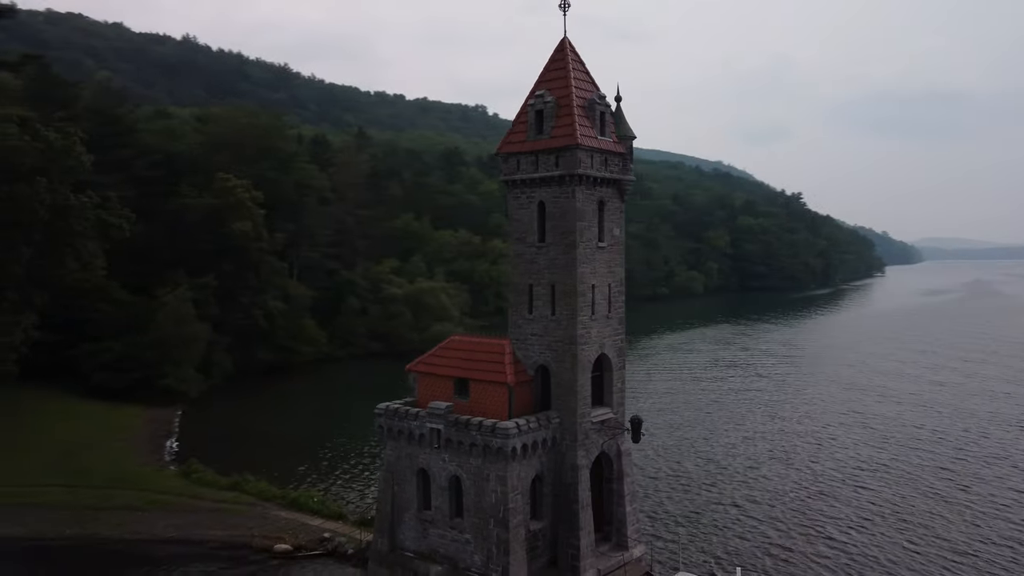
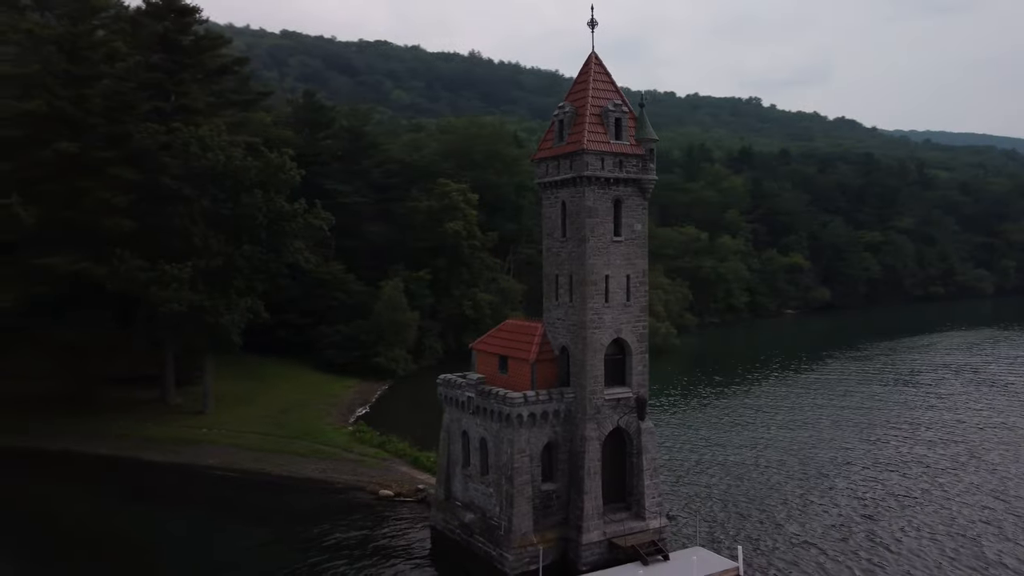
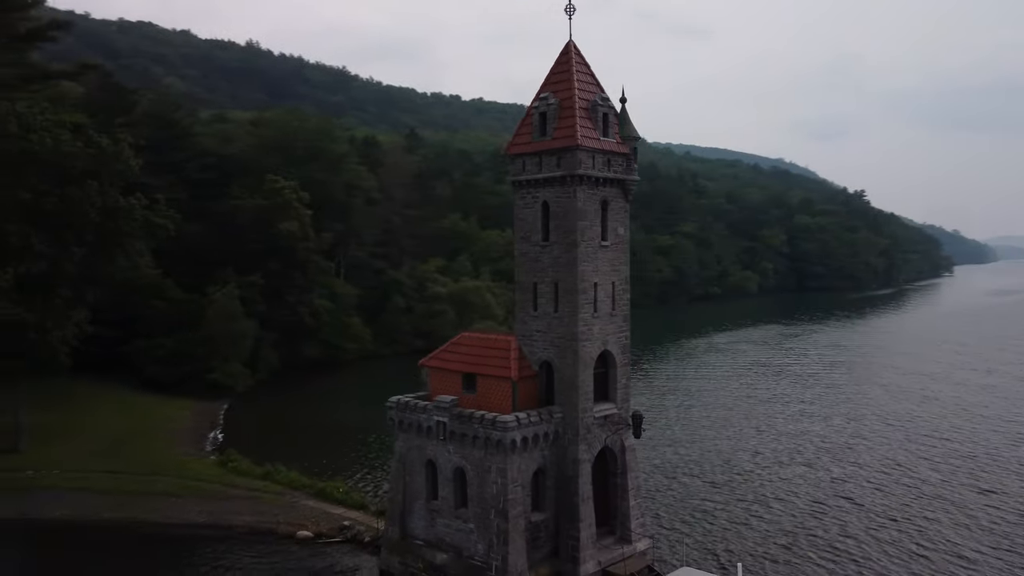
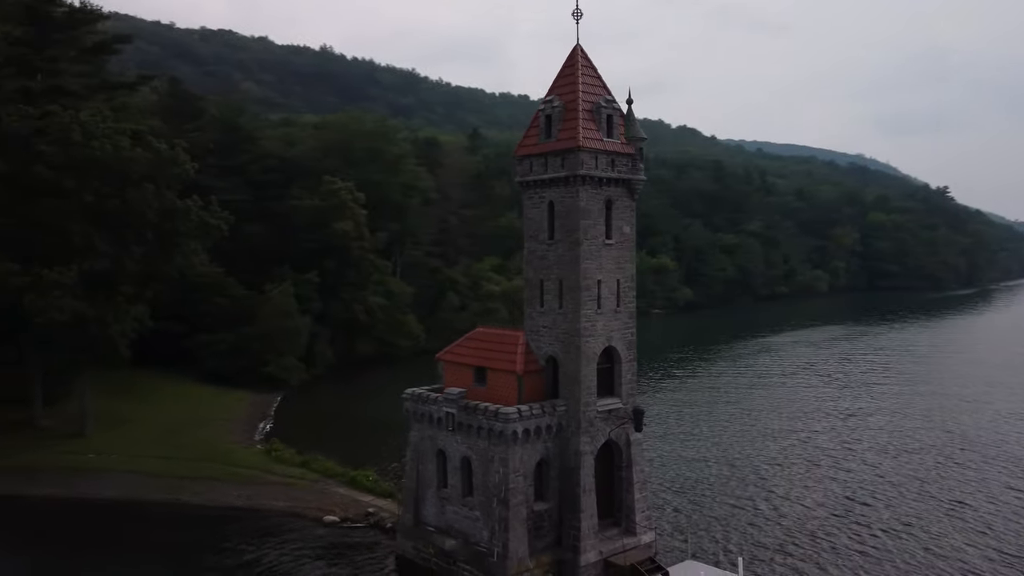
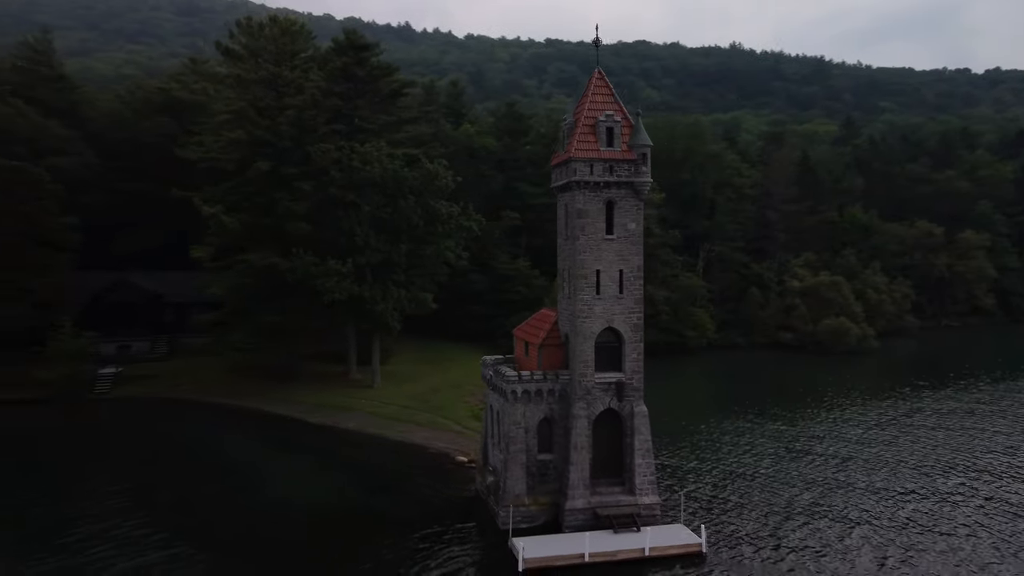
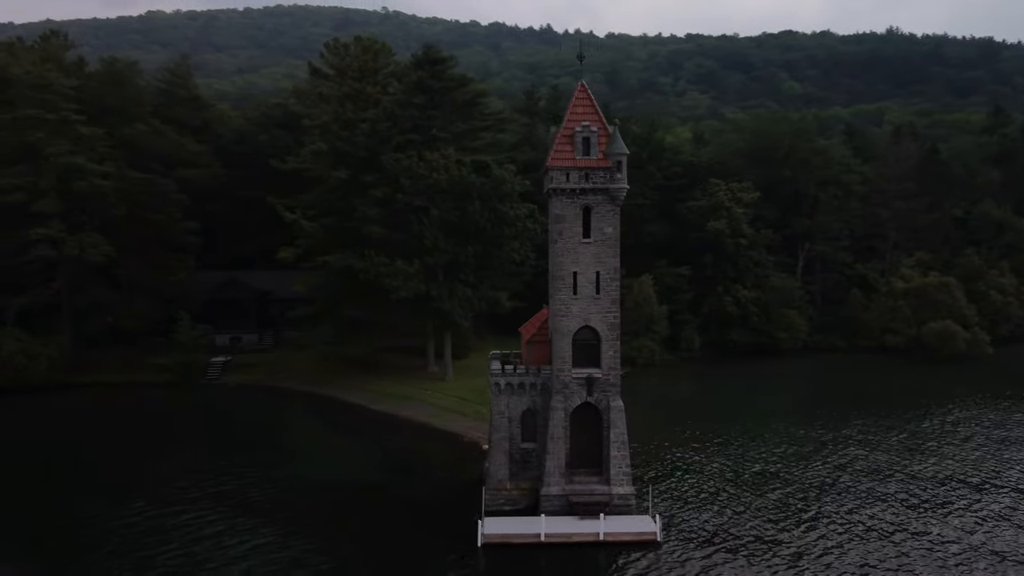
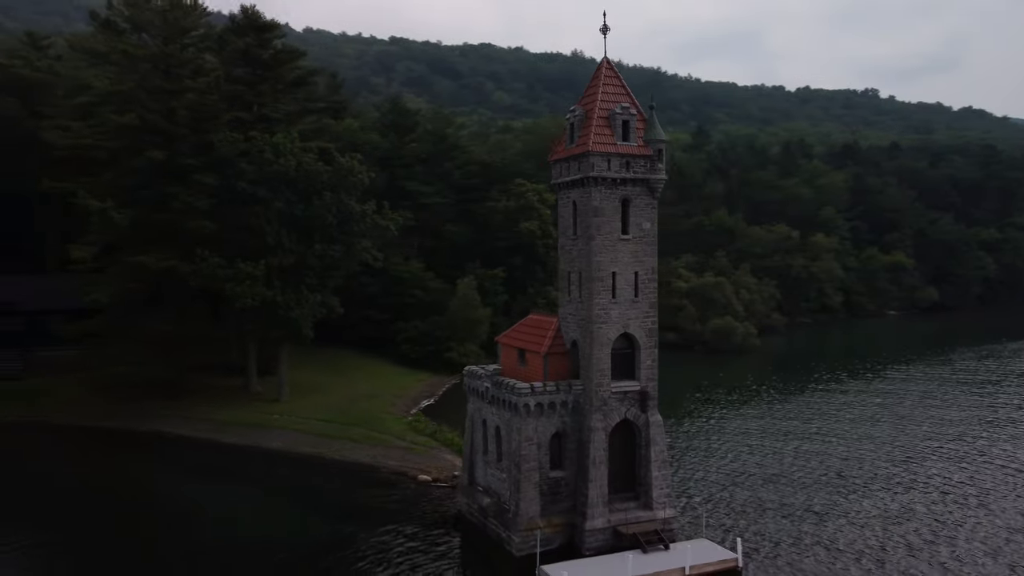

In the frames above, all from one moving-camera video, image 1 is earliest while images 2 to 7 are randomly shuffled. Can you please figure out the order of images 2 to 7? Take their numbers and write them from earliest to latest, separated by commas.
3, 4, 2, 7, 5, 6
